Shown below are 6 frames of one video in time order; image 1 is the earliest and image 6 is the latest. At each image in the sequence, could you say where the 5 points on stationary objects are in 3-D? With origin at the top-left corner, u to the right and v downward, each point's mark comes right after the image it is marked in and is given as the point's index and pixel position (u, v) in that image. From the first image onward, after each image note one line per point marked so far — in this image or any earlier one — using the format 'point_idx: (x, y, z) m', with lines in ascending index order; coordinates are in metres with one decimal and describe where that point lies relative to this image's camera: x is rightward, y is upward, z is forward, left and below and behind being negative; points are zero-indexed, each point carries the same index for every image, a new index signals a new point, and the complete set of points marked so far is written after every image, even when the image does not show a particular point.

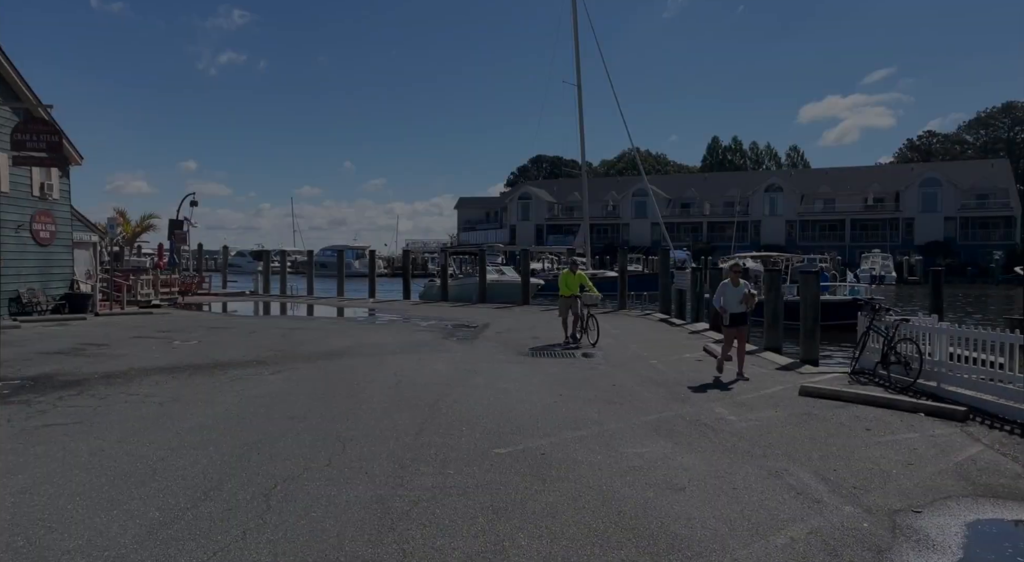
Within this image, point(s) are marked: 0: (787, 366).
0: (+4.3, -1.3, +11.3) m
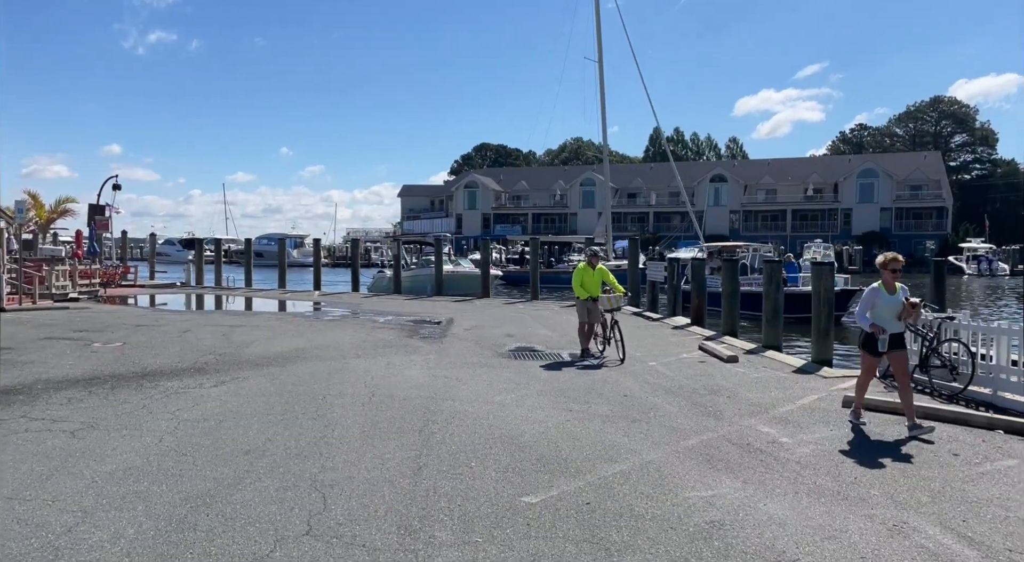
0: (+4.1, -1.2, +10.2) m
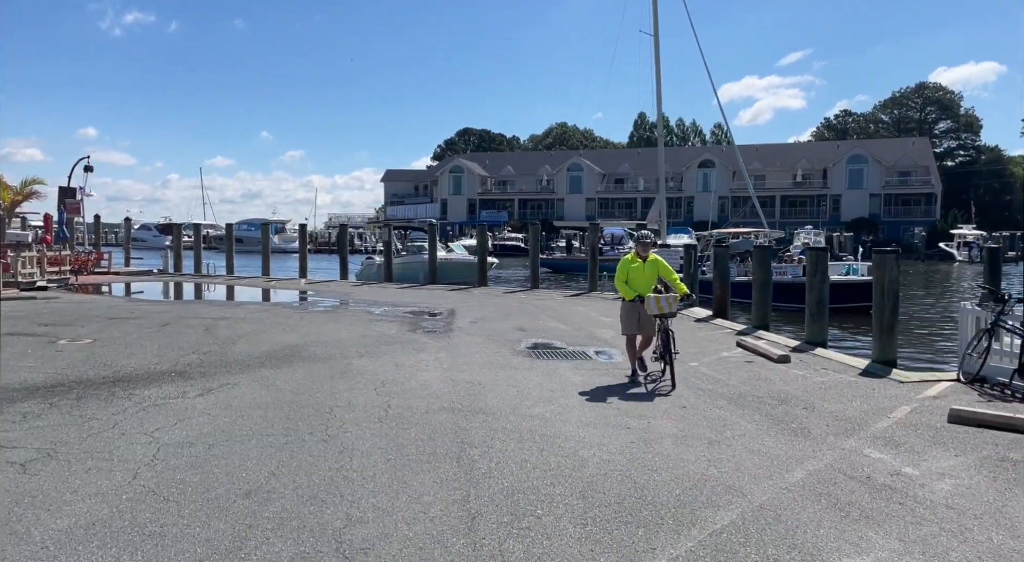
0: (+4.5, -1.1, +9.0) m
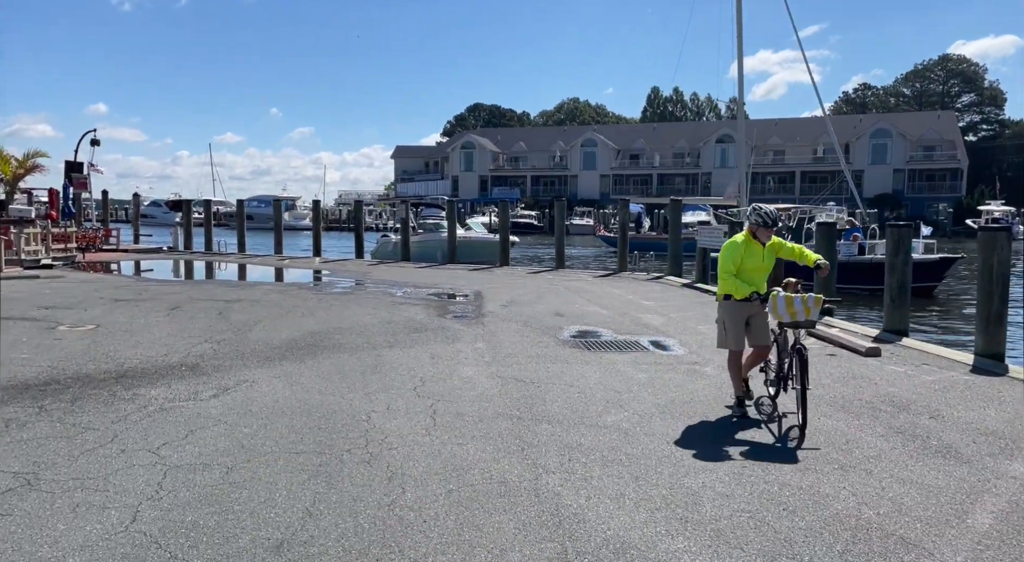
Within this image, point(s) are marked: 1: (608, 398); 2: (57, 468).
0: (+5.1, -0.9, +7.9) m
1: (+0.9, -1.1, +6.9) m
2: (-3.1, -1.2, +4.8) m
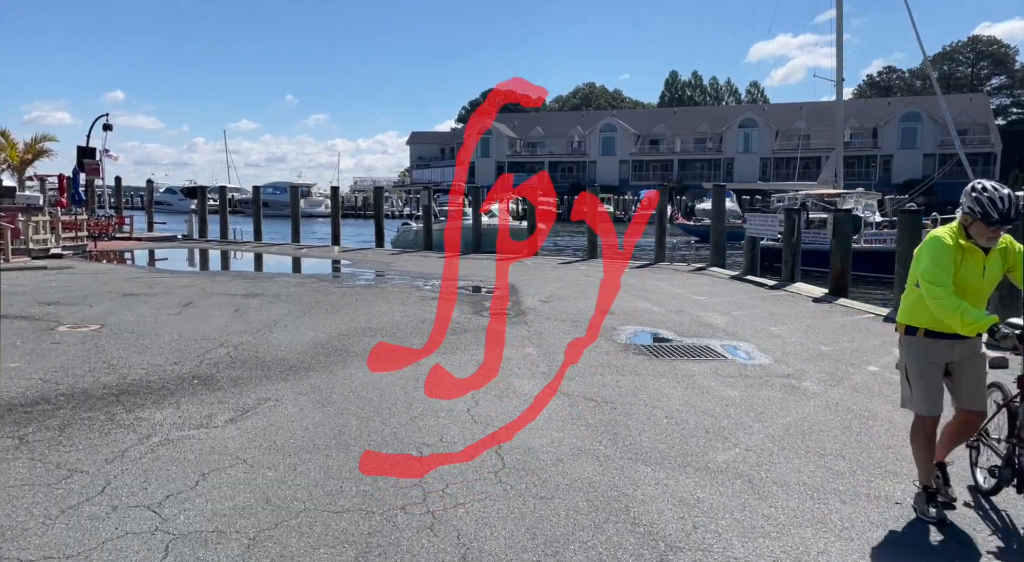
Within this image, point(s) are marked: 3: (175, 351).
0: (+5.7, -0.9, +6.6) m
1: (+1.5, -1.1, +5.7) m
2: (-2.5, -1.3, +3.7) m
3: (-4.0, -0.8, +8.4) m
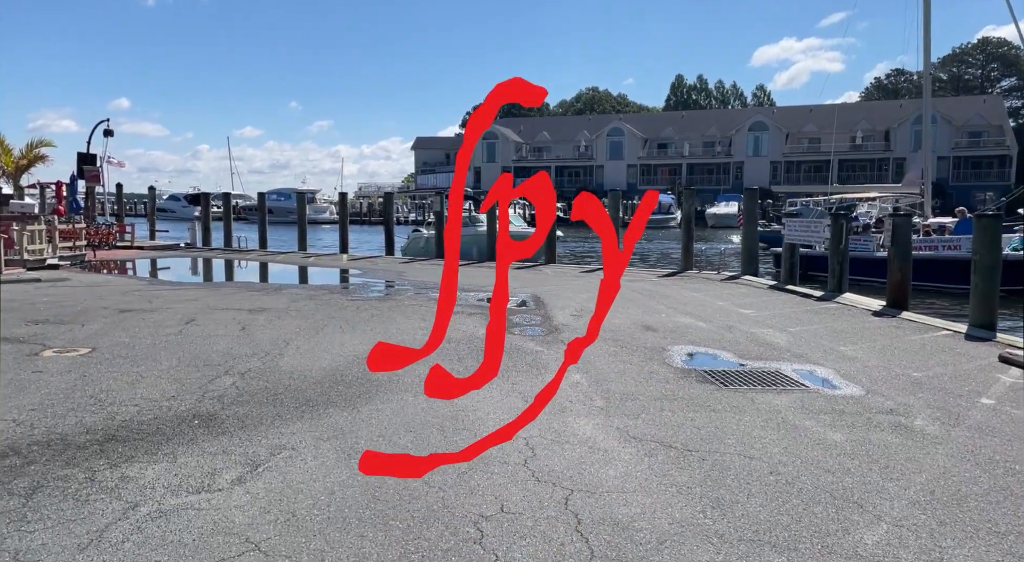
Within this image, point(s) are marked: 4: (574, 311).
0: (+6.2, -1.1, +5.4) m
1: (+2.0, -1.3, +4.6) m
2: (-2.0, -1.5, +2.6) m
3: (-3.5, -1.0, +7.4) m
4: (+1.1, -0.5, +12.9) m
